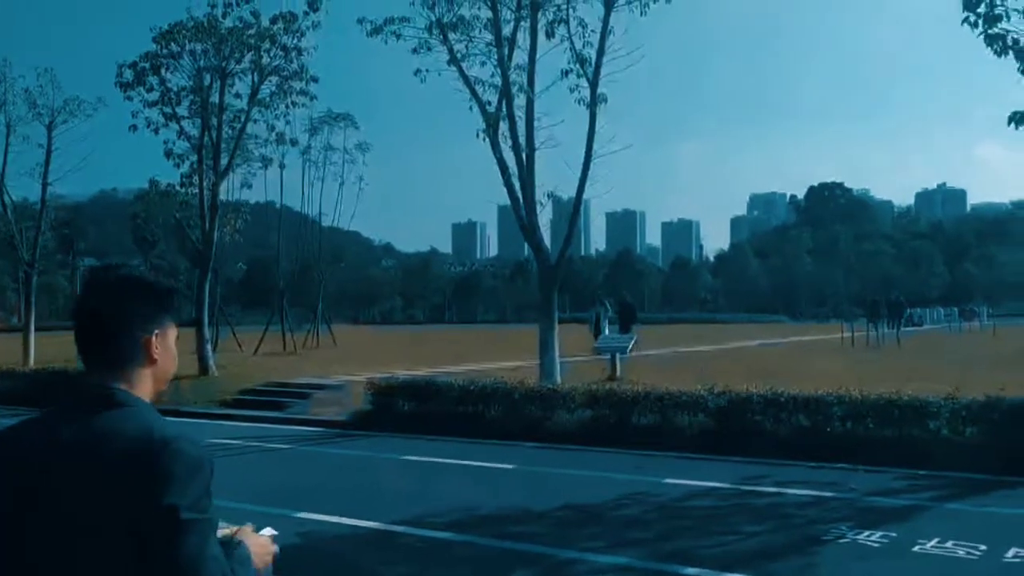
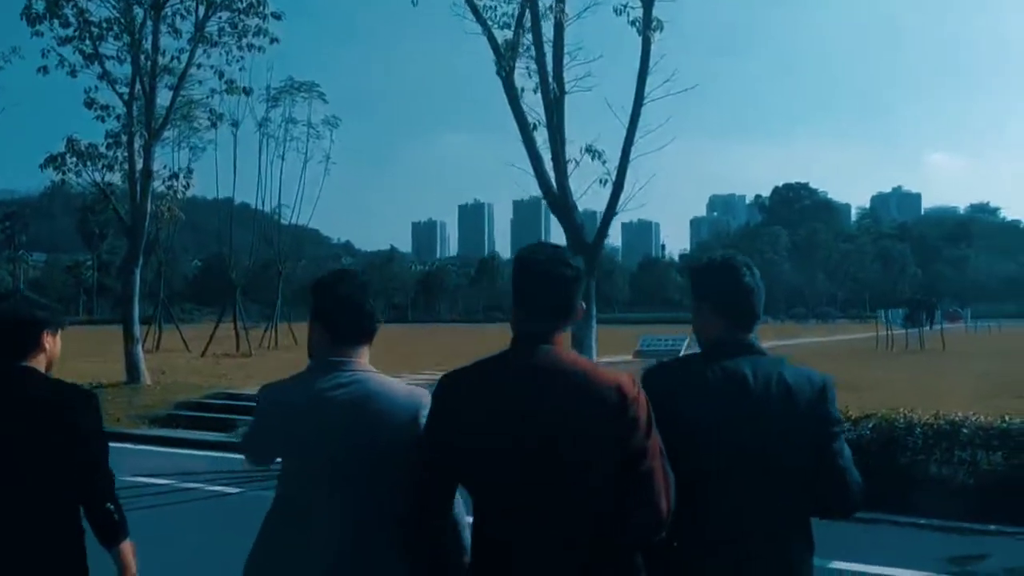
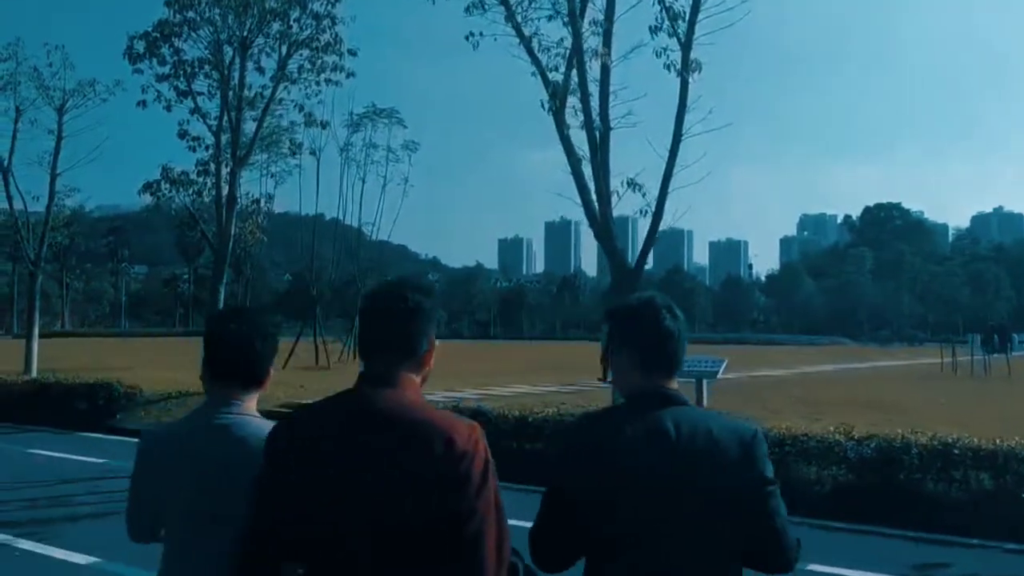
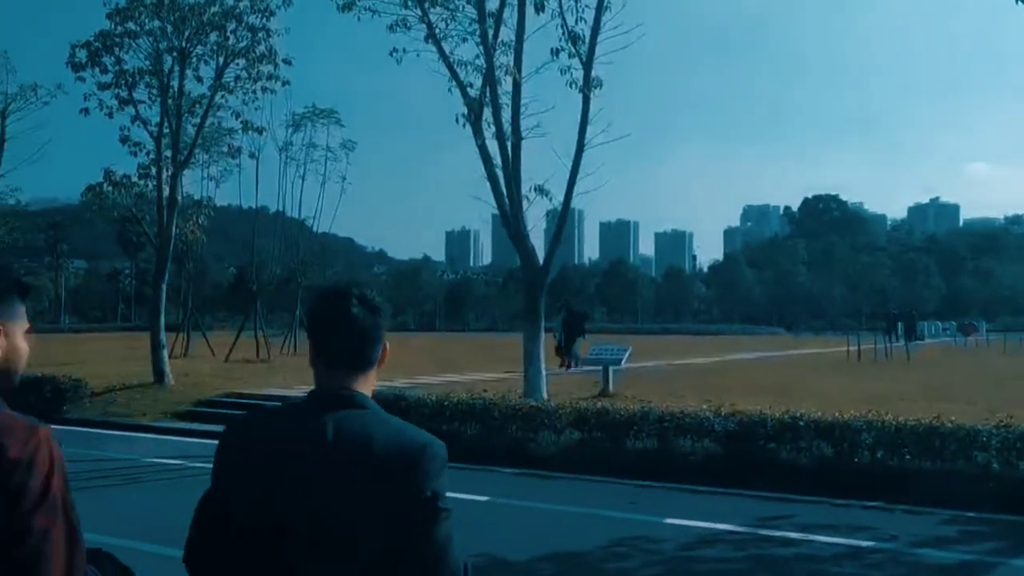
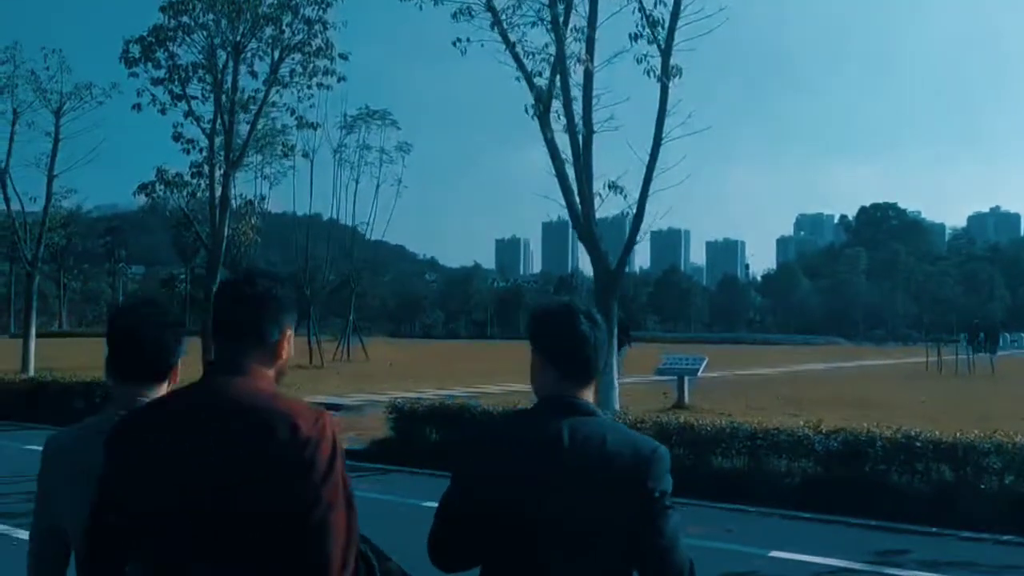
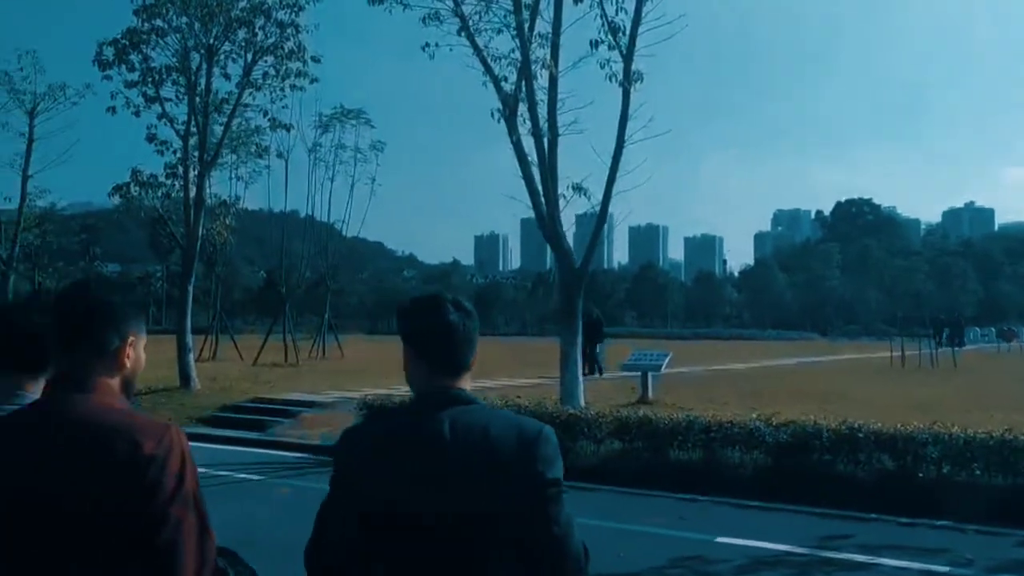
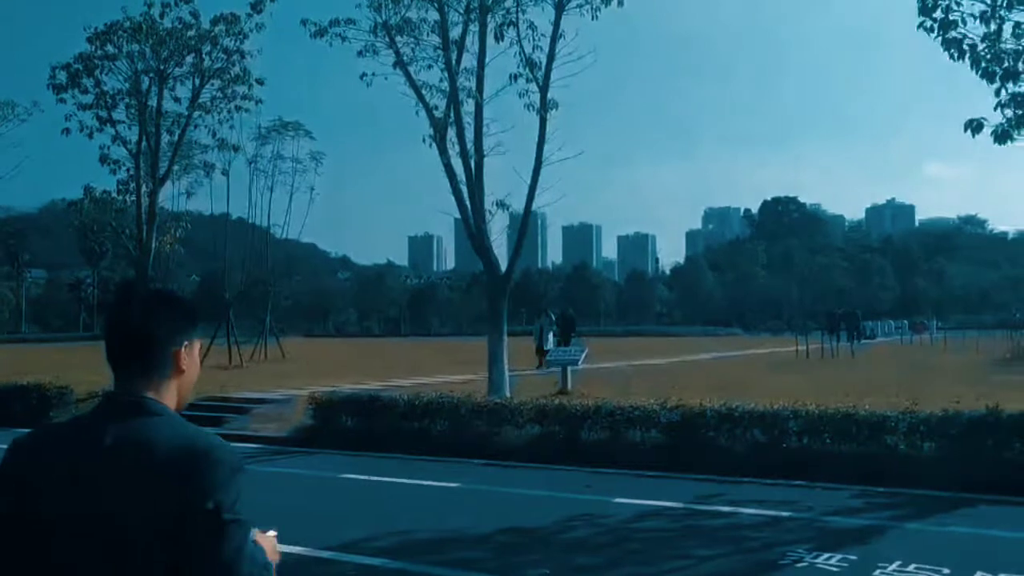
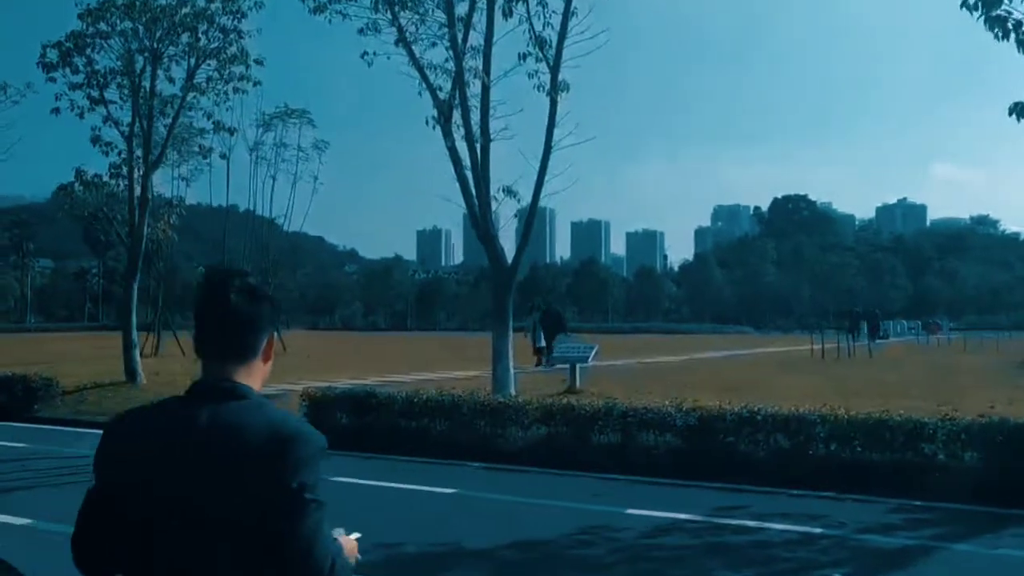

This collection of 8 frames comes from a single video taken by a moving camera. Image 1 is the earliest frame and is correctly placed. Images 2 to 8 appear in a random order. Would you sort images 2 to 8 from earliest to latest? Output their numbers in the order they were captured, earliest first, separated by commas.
7, 8, 4, 6, 5, 3, 2
